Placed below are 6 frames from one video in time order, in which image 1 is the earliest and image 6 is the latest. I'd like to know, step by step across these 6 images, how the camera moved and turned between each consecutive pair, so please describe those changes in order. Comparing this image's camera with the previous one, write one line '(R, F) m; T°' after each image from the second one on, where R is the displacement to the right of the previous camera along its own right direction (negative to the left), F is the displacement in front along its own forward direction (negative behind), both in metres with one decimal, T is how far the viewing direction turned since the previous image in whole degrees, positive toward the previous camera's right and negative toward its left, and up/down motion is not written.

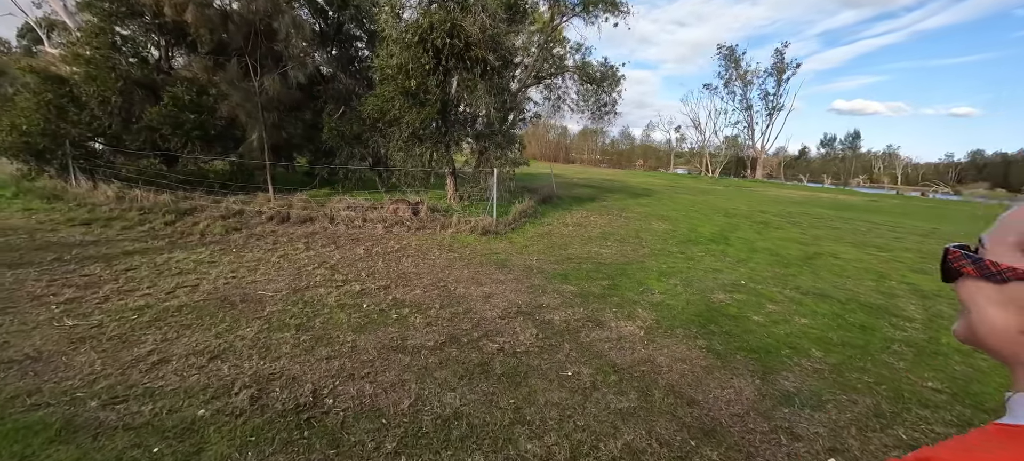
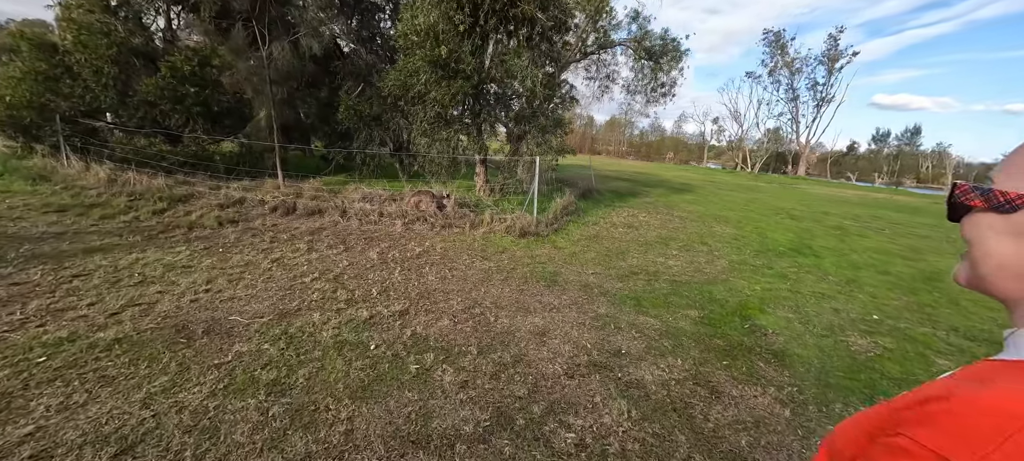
(-0.5, +1.4) m; -3°
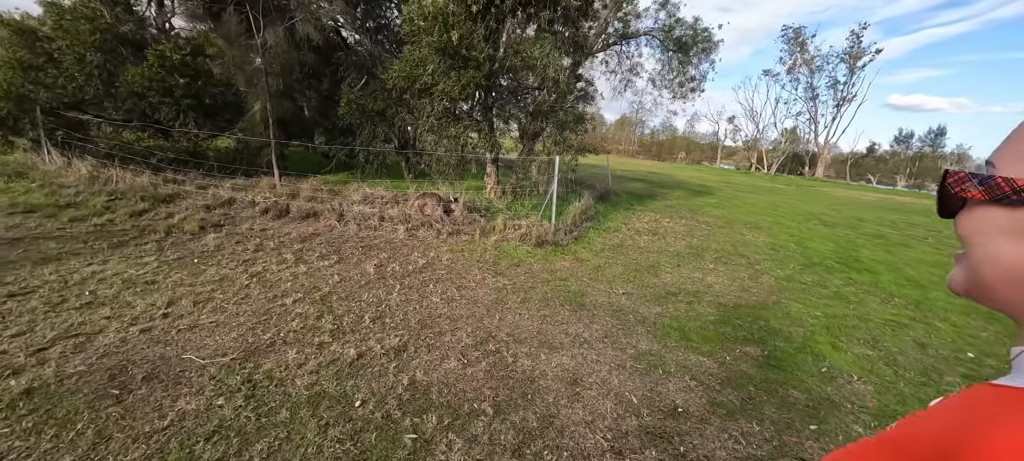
(-0.1, +0.8) m; -1°
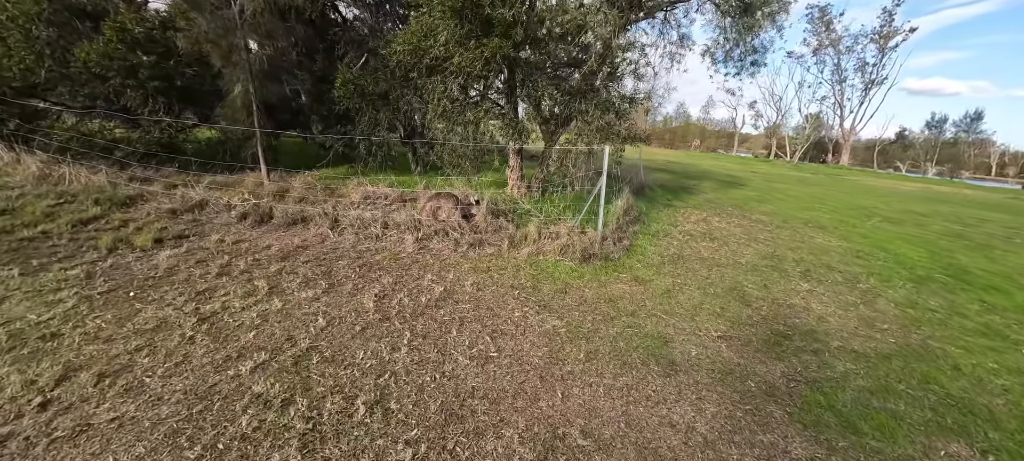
(-0.4, +1.3) m; -1°
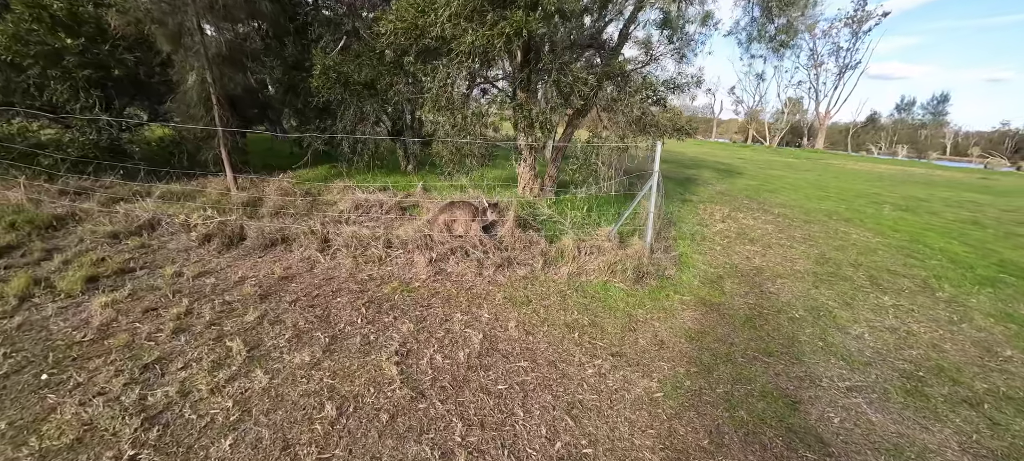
(-0.6, +0.9) m; +3°
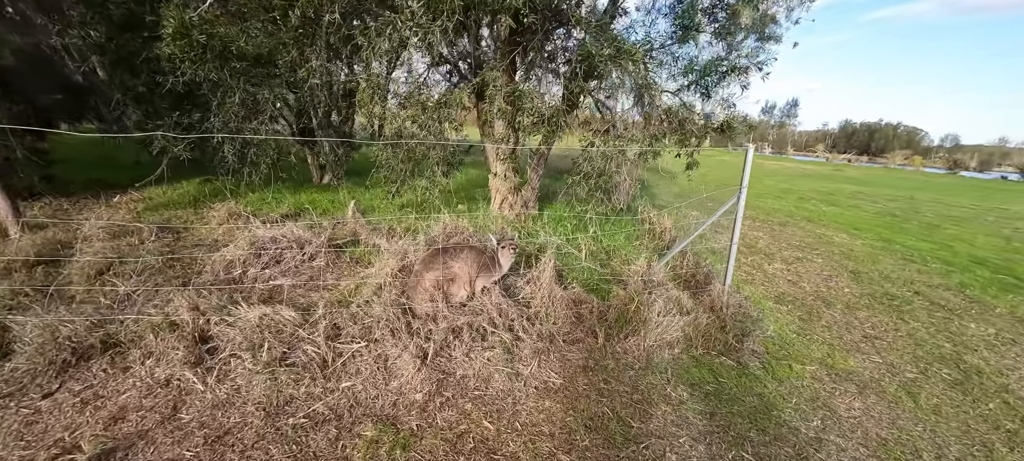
(-0.8, +1.7) m; +13°
